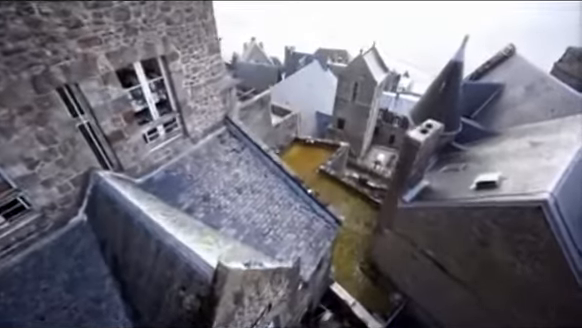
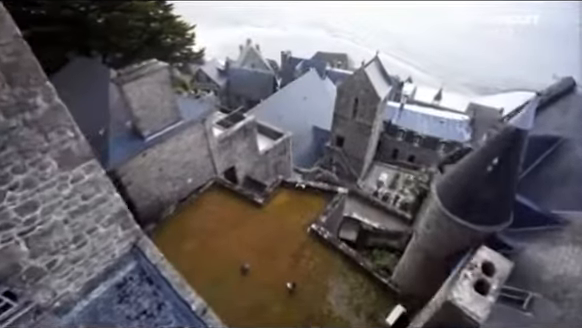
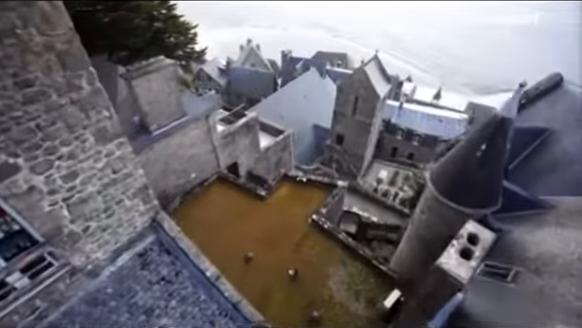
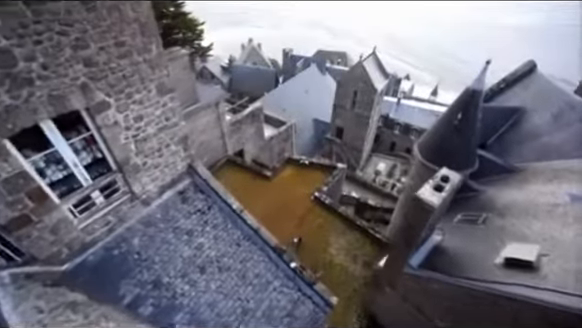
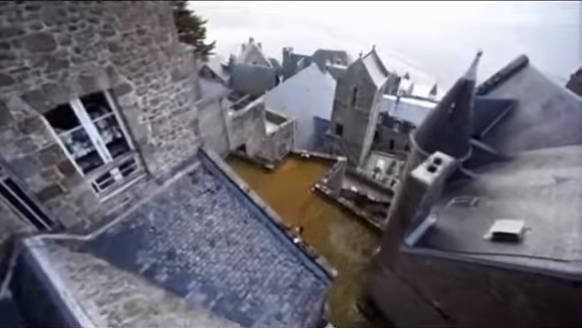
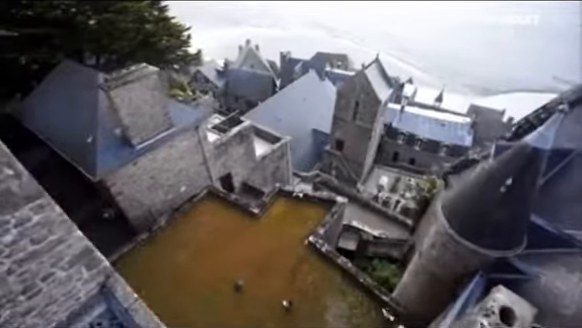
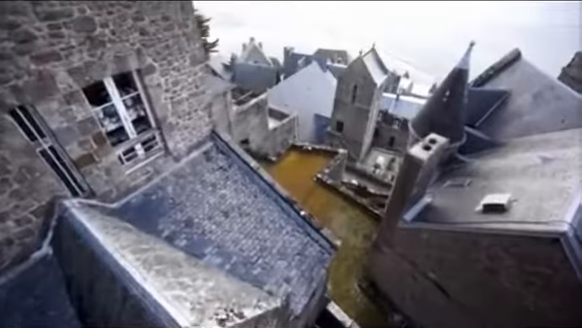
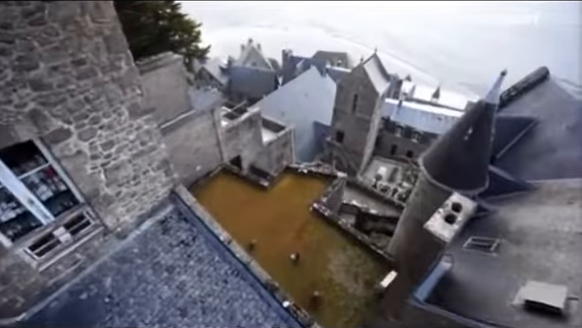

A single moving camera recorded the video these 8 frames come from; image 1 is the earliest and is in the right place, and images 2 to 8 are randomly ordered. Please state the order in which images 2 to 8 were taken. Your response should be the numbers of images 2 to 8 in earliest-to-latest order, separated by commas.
7, 5, 4, 8, 3, 2, 6
